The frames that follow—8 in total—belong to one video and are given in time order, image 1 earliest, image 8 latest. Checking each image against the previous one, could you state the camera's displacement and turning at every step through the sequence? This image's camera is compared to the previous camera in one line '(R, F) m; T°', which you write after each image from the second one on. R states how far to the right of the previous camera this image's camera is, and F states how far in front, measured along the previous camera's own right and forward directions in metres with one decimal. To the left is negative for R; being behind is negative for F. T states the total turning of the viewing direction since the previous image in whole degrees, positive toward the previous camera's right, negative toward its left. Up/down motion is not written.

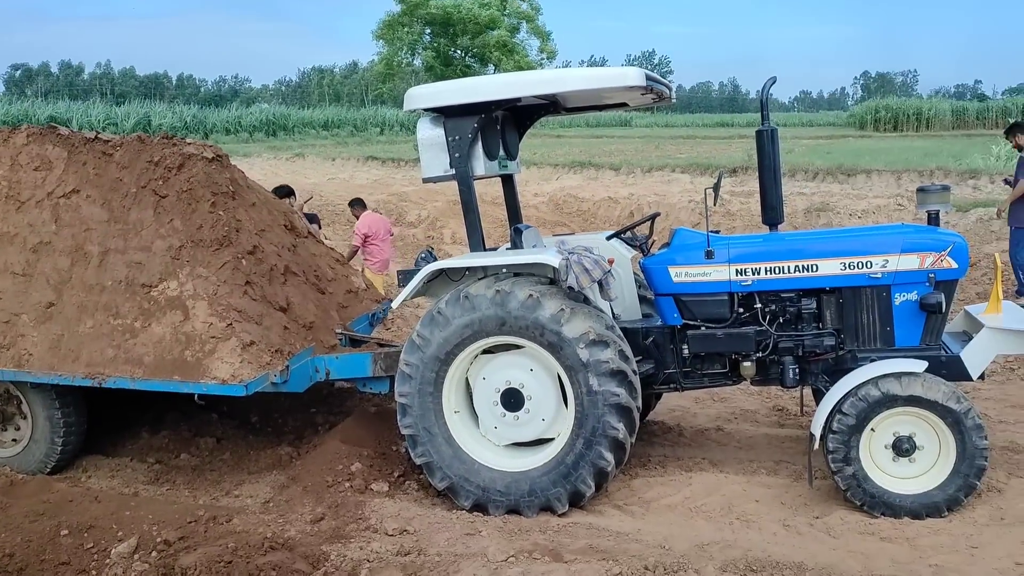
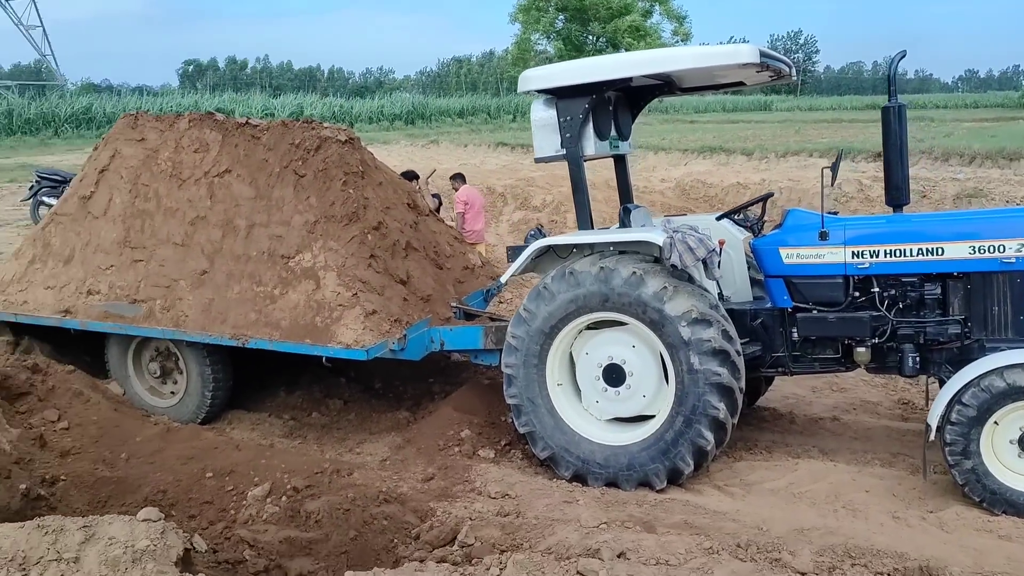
(+0.2, -0.1) m; -10°
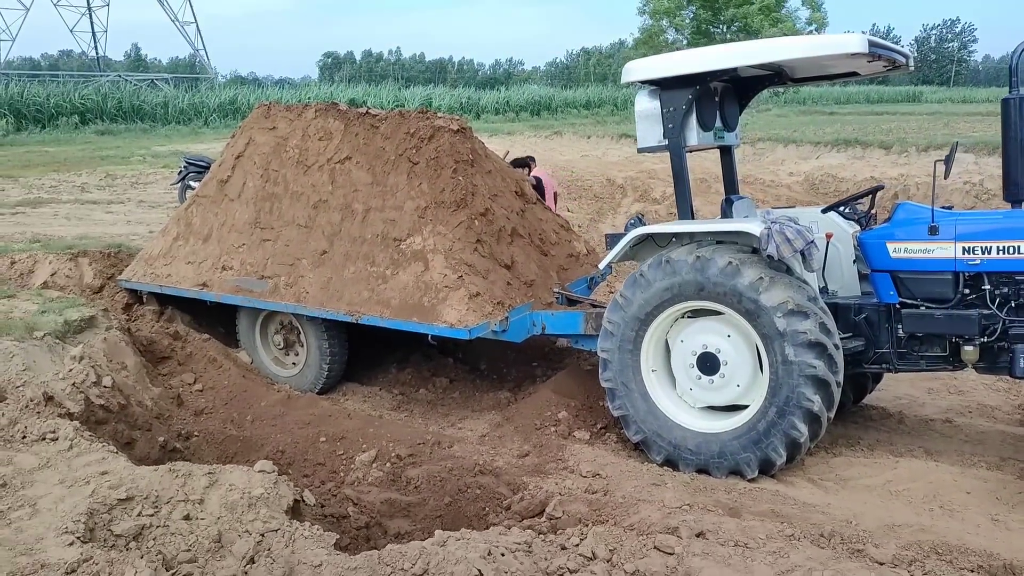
(+0.1, -0.2) m; -9°
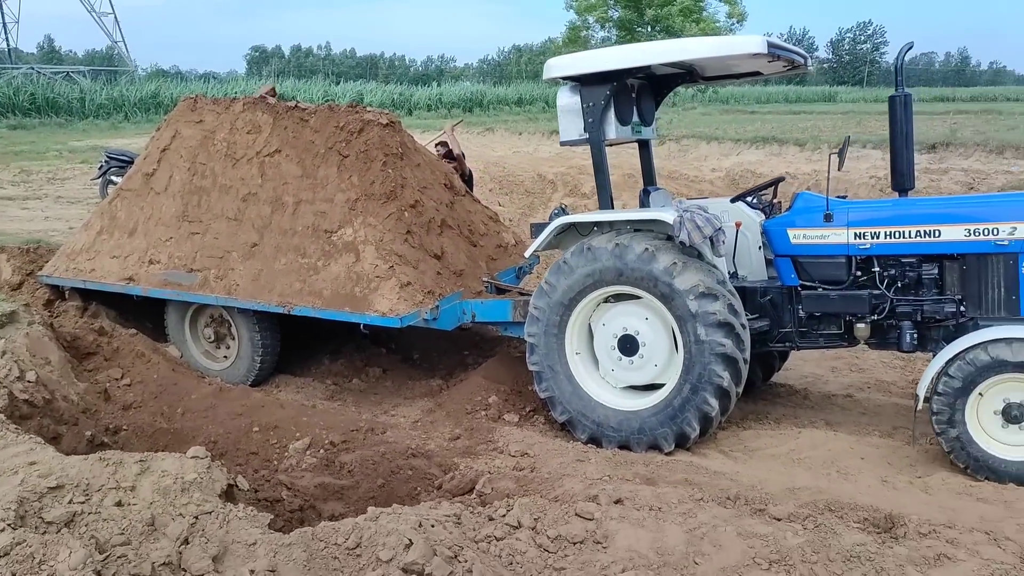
(0.0, -0.2) m; +5°
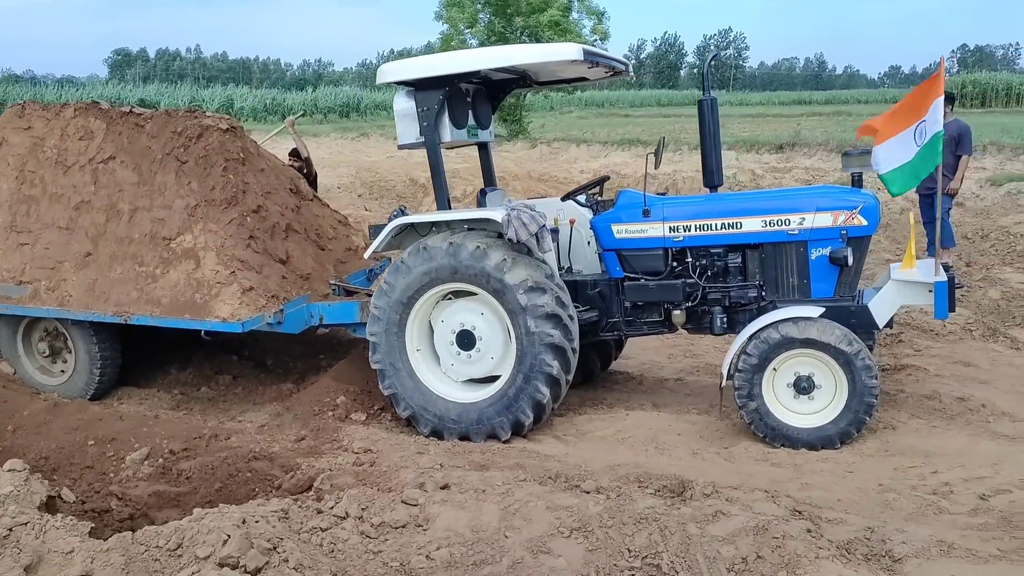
(+0.3, -0.2) m; +8°
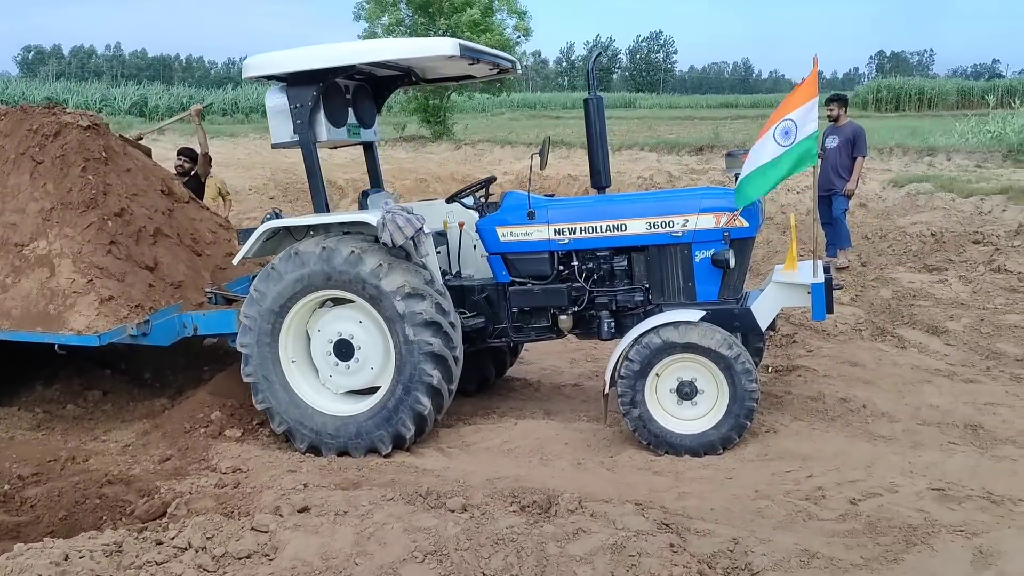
(+0.4, +0.2) m; +4°
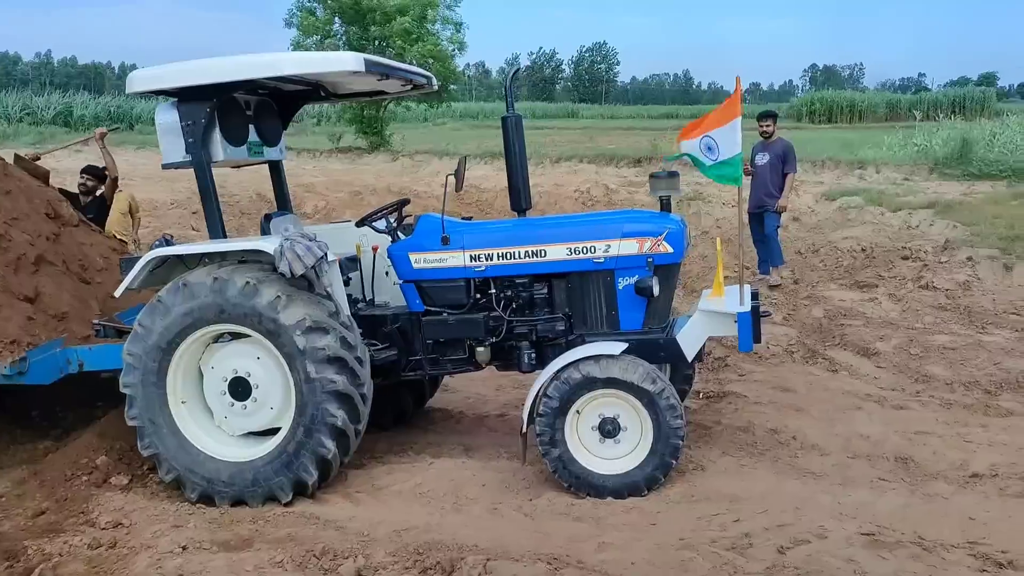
(+0.2, +0.3) m; +4°
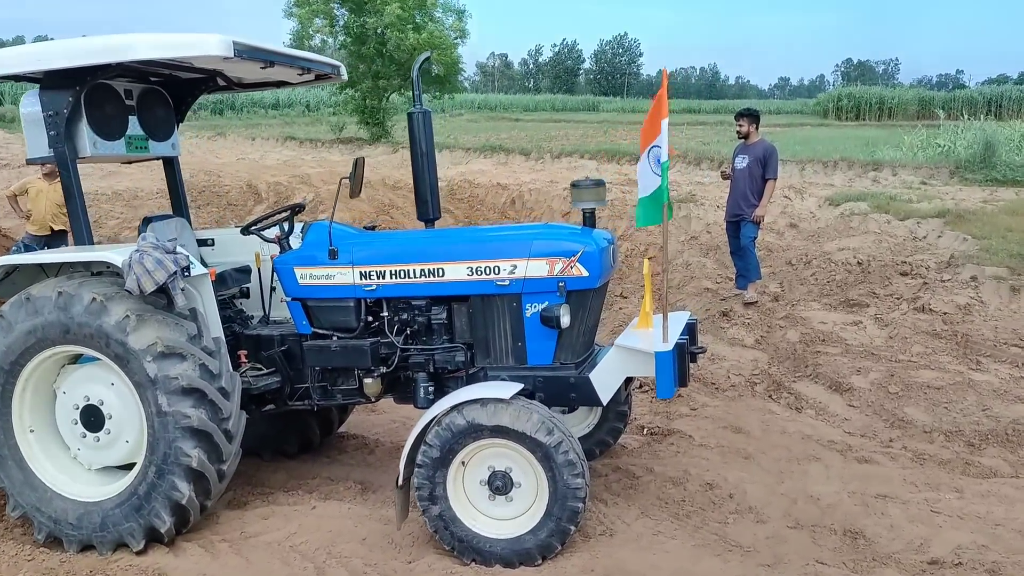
(+0.6, +0.6) m; -2°
